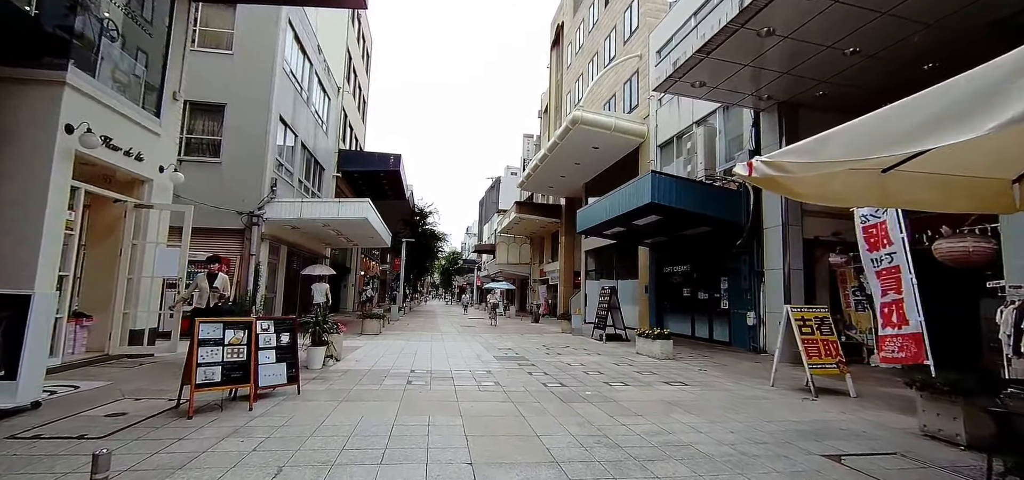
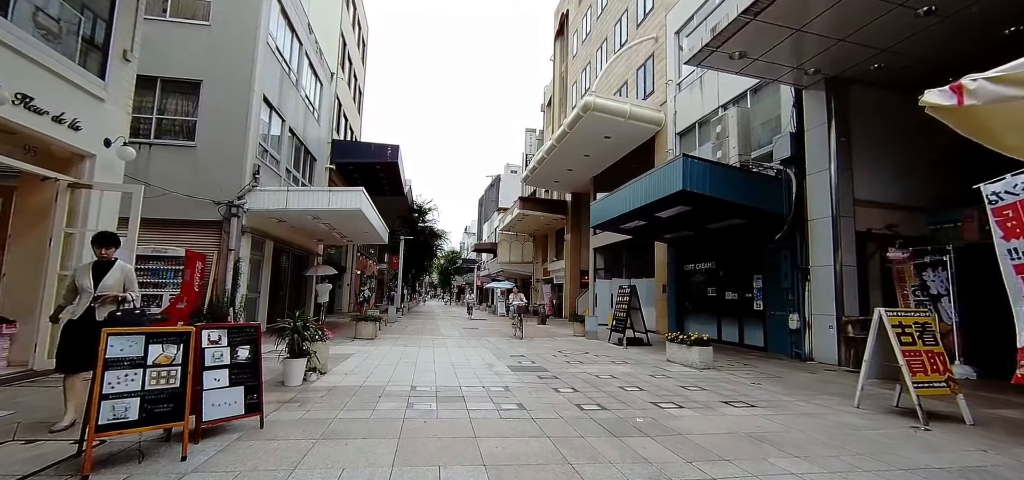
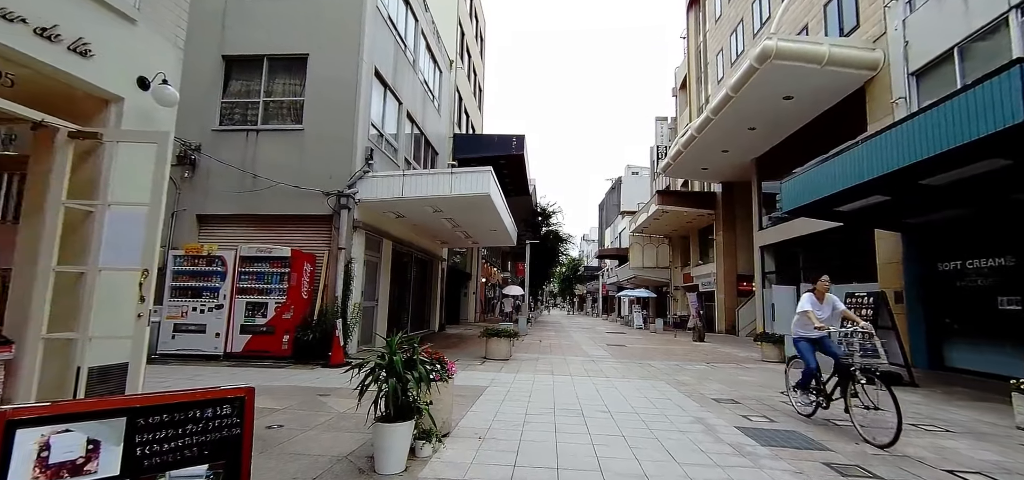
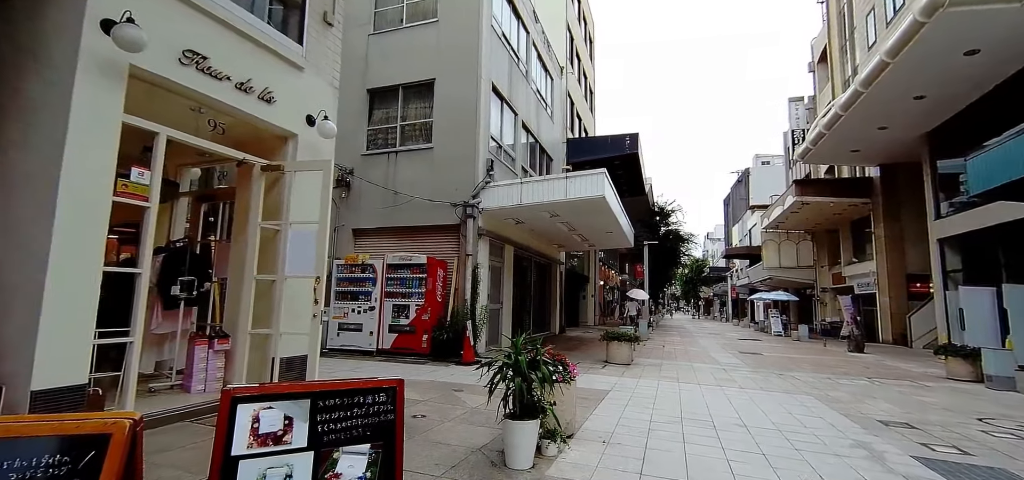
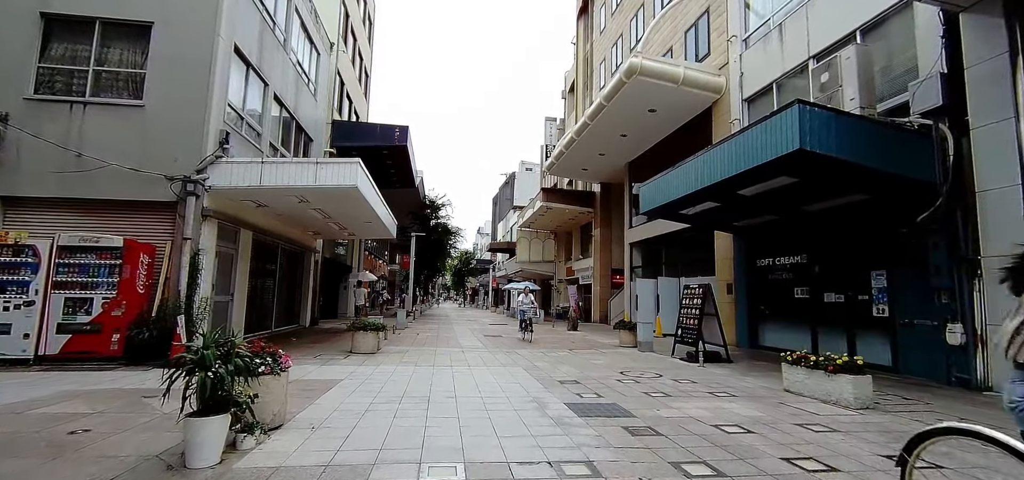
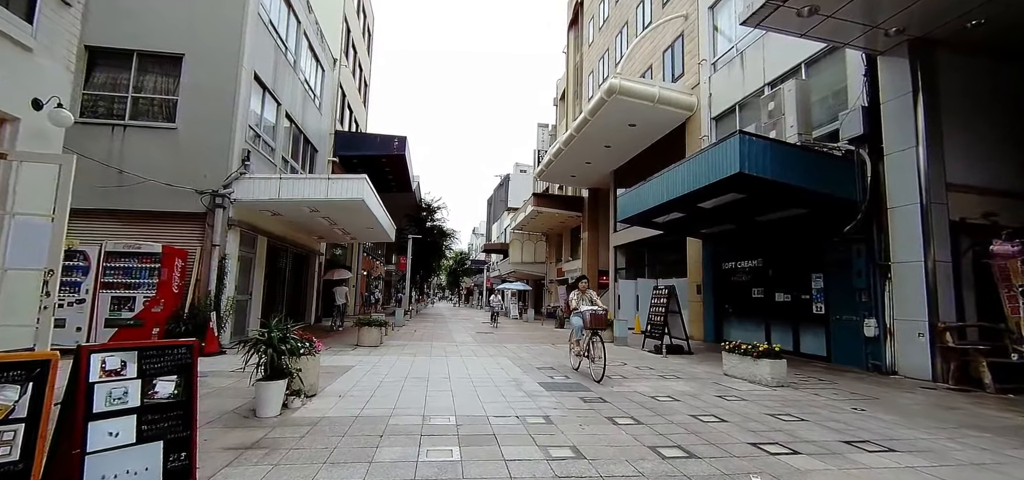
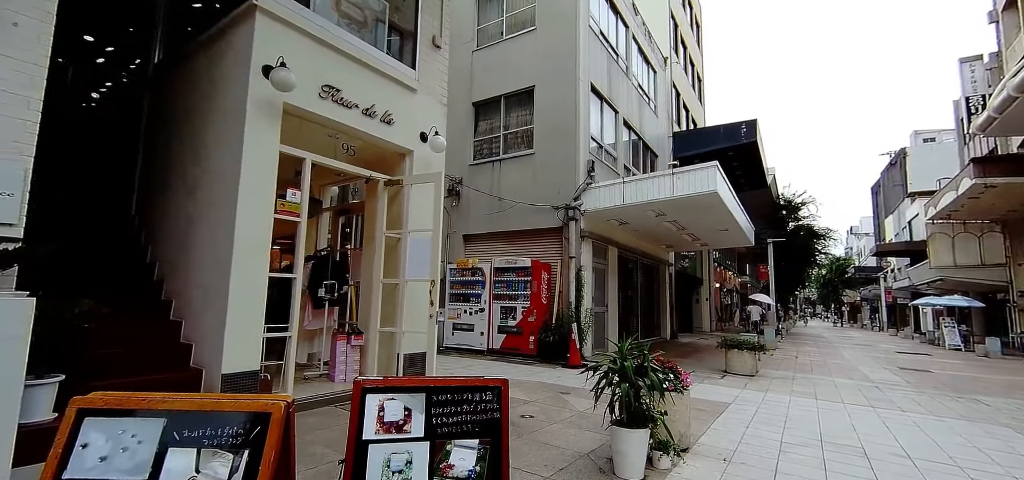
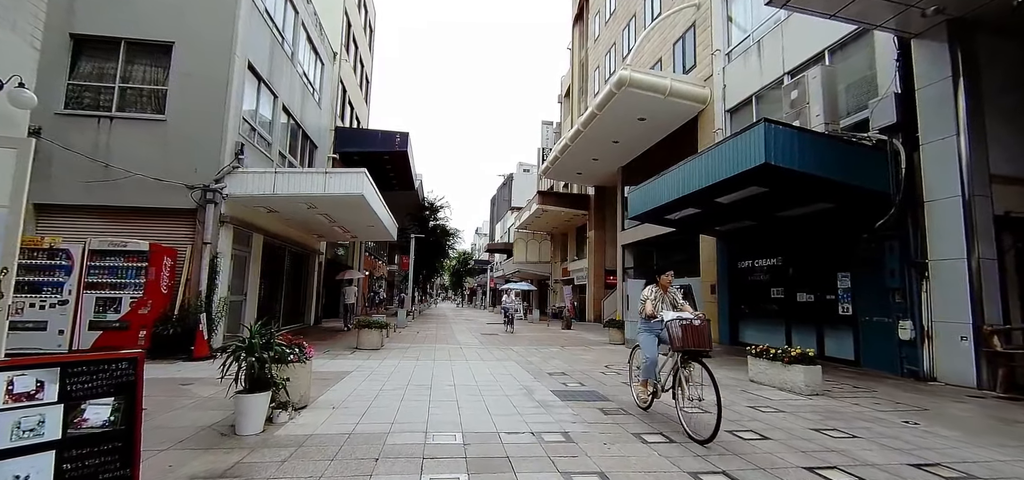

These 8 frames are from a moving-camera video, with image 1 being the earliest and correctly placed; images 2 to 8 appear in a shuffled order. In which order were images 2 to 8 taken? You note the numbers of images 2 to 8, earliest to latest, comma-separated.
2, 6, 8, 5, 3, 4, 7
